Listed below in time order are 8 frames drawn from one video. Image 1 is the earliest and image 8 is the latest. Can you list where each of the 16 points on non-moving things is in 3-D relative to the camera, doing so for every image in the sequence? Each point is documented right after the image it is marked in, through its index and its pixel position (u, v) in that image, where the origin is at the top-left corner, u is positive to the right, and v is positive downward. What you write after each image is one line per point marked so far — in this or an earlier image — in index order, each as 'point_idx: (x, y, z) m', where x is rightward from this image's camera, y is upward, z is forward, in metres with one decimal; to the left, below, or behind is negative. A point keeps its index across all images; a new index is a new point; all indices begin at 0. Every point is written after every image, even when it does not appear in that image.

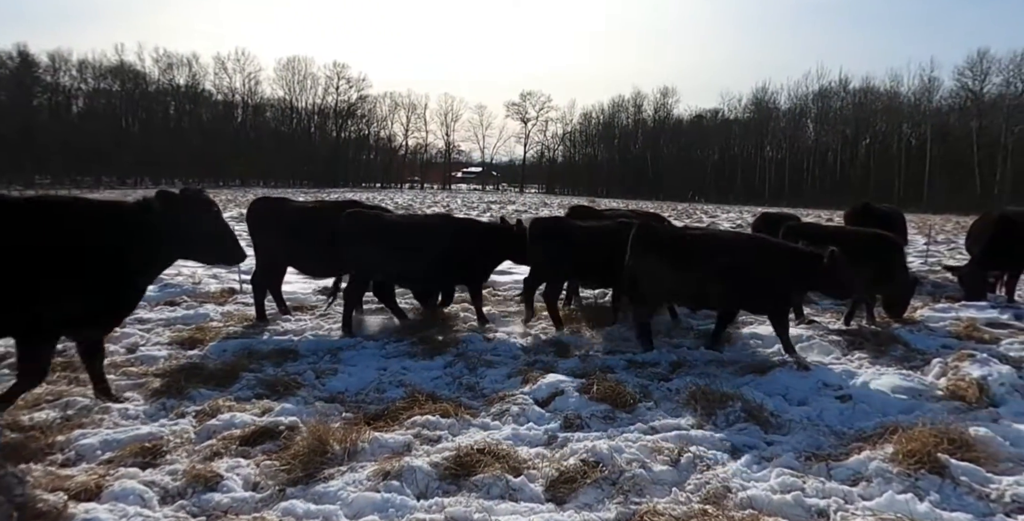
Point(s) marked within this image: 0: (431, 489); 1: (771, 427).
0: (-0.5, -1.3, +3.9) m
1: (+2.0, -1.2, +4.9) m
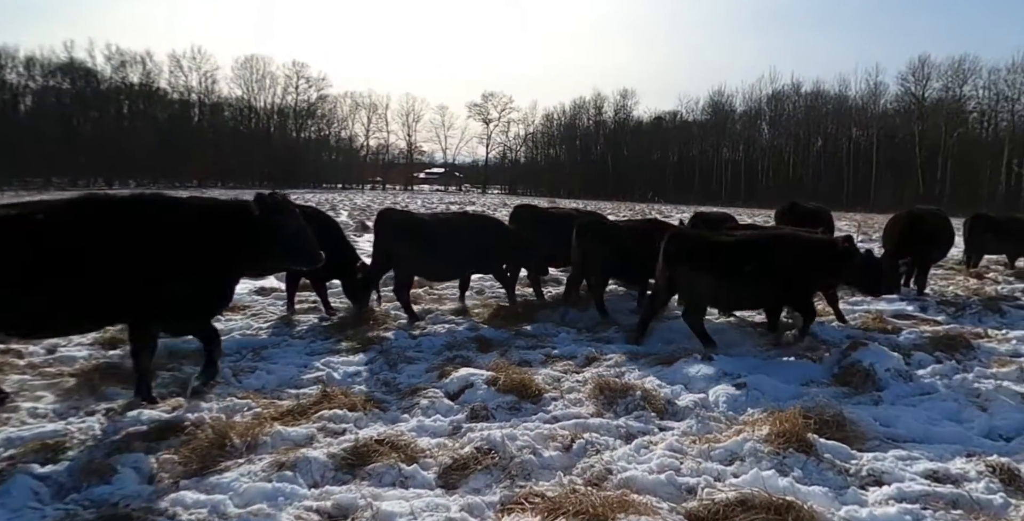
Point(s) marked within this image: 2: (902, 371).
0: (-1.1, -1.3, +4.0) m
1: (+1.2, -1.2, +5.1) m
2: (+3.7, -1.0, +6.3) m
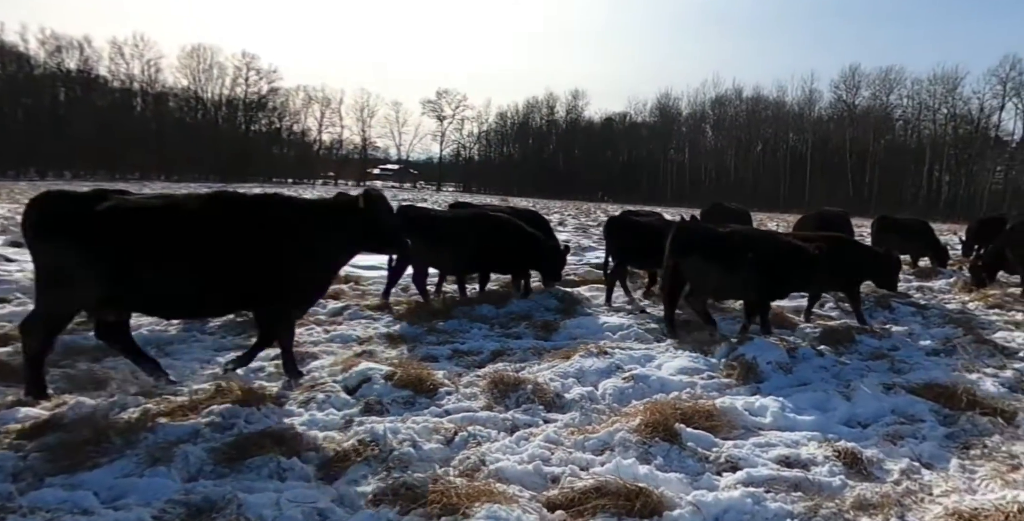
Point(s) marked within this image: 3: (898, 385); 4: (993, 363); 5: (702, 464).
0: (-1.9, -1.3, +4.0) m
1: (+0.3, -1.2, +5.3) m
2: (+2.7, -1.0, +6.6) m
3: (+3.5, -1.1, +6.0) m
4: (+5.2, -1.1, +7.2) m
5: (+1.2, -1.3, +4.3) m
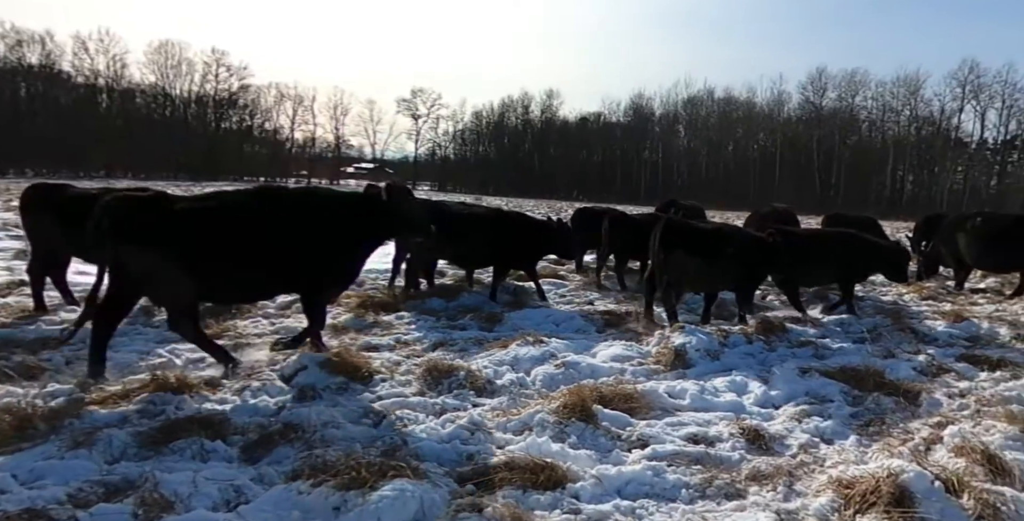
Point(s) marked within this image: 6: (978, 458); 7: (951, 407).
0: (-2.4, -1.2, +4.1) m
1: (-0.2, -1.1, +5.5) m
2: (+2.1, -0.9, +6.9) m
3: (+2.9, -1.1, +6.4) m
4: (+4.6, -1.0, +7.5) m
5: (+0.7, -1.2, +4.5) m
6: (+2.9, -1.2, +4.1) m
7: (+3.7, -1.2, +5.5) m
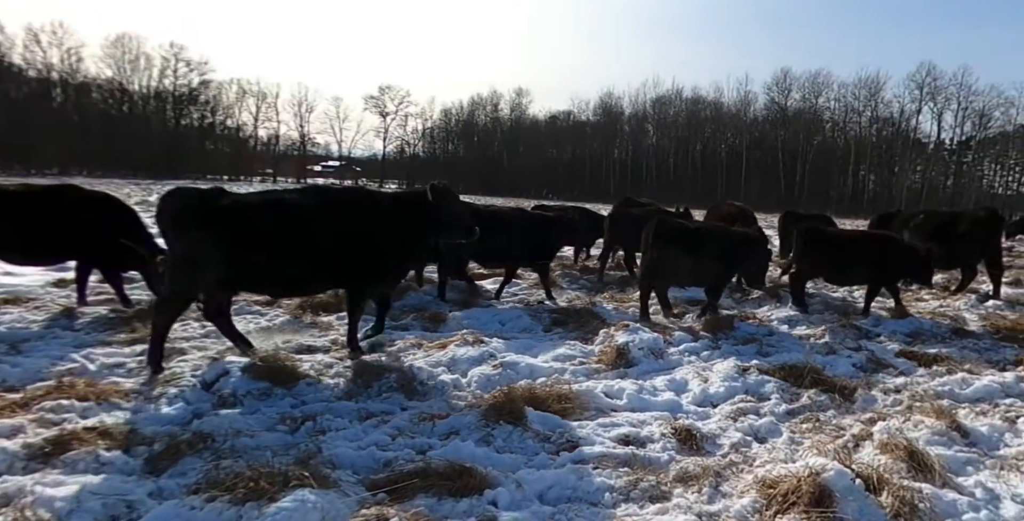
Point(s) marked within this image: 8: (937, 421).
0: (-2.9, -1.2, +3.8) m
1: (-0.8, -1.1, +5.3) m
2: (+1.5, -0.9, +6.8) m
3: (+2.3, -1.0, +6.3) m
4: (+3.9, -1.0, +7.6) m
5: (+0.2, -1.2, +4.3) m
6: (+2.4, -1.2, +4.1) m
7: (+3.1, -1.2, +5.5) m
8: (+3.1, -1.2, +4.8) m
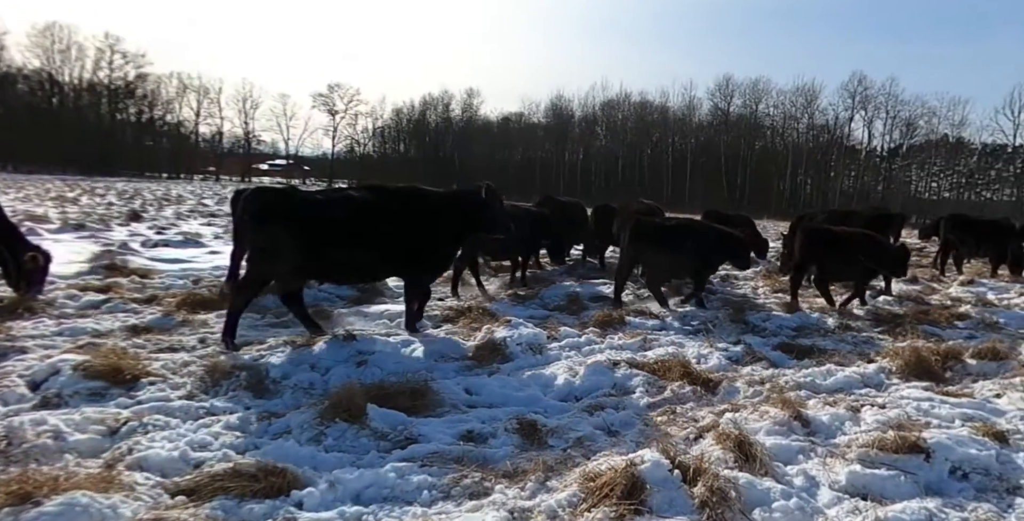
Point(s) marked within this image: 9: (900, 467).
0: (-3.9, -1.1, +3.4) m
1: (-1.9, -1.0, +5.1) m
2: (+0.2, -0.9, +6.8) m
3: (+1.1, -1.0, +6.3) m
4: (+2.6, -0.9, +7.7) m
5: (-0.9, -1.2, +4.2) m
6: (+1.4, -1.1, +4.1) m
7: (+2.0, -1.1, +5.5) m
8: (+2.0, -1.1, +4.8) m
9: (+2.4, -1.3, +4.0) m
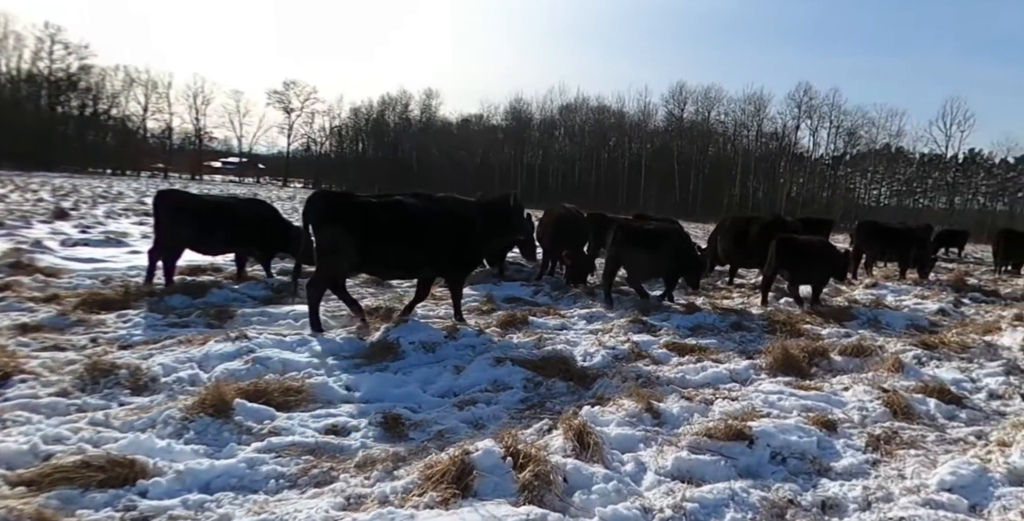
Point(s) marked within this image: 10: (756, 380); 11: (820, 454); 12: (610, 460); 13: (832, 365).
0: (-4.8, -1.1, +3.4) m
1: (-2.9, -1.0, +5.2) m
2: (-0.9, -0.9, +7.0) m
3: (0.0, -1.0, +6.6) m
4: (+1.4, -1.0, +8.1) m
5: (-1.8, -1.2, +4.4) m
6: (+0.4, -1.2, +4.4) m
7: (+0.9, -1.2, +5.9) m
8: (+1.0, -1.1, +5.2) m
9: (+1.4, -1.3, +4.4) m
10: (+2.4, -1.2, +6.5) m
11: (+2.1, -1.3, +4.6) m
12: (+0.6, -1.3, +4.2) m
13: (+3.5, -1.1, +7.1) m
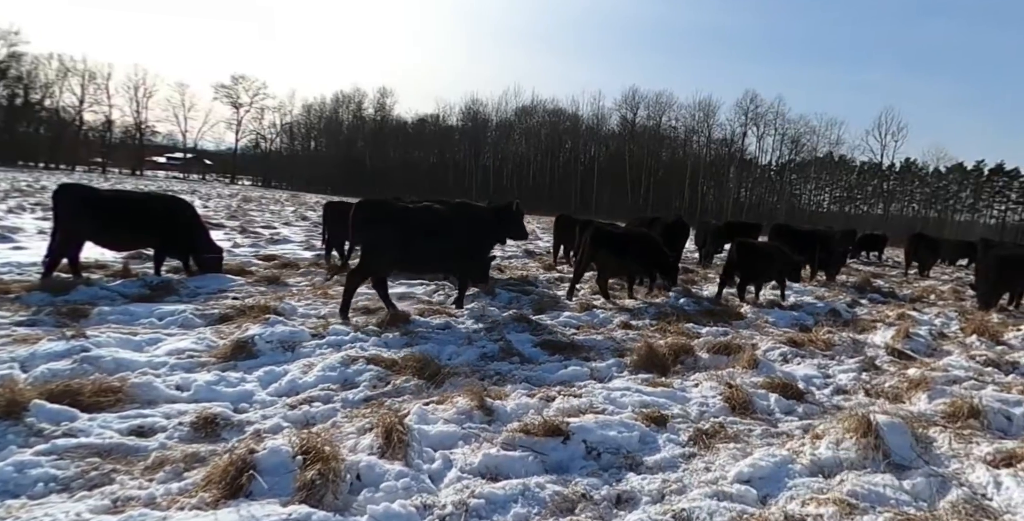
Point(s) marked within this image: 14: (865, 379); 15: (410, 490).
0: (-6.0, -1.0, +2.9) m
1: (-4.2, -1.0, +4.9) m
2: (-2.3, -0.8, +6.8) m
3: (-1.4, -1.0, +6.5) m
4: (-0.1, -0.9, +8.1) m
5: (-3.1, -1.1, +4.1) m
6: (-0.8, -1.1, +4.3) m
7: (-0.4, -1.1, +5.9) m
8: (-0.3, -1.1, +5.1) m
9: (+0.2, -1.3, +4.4) m
10: (+1.0, -1.2, +6.6) m
11: (+0.9, -1.3, +4.6) m
12: (-0.6, -1.2, +4.1) m
13: (+2.0, -1.1, +7.3) m
14: (+3.8, -1.3, +7.0) m
15: (-0.6, -1.3, +3.7) m
